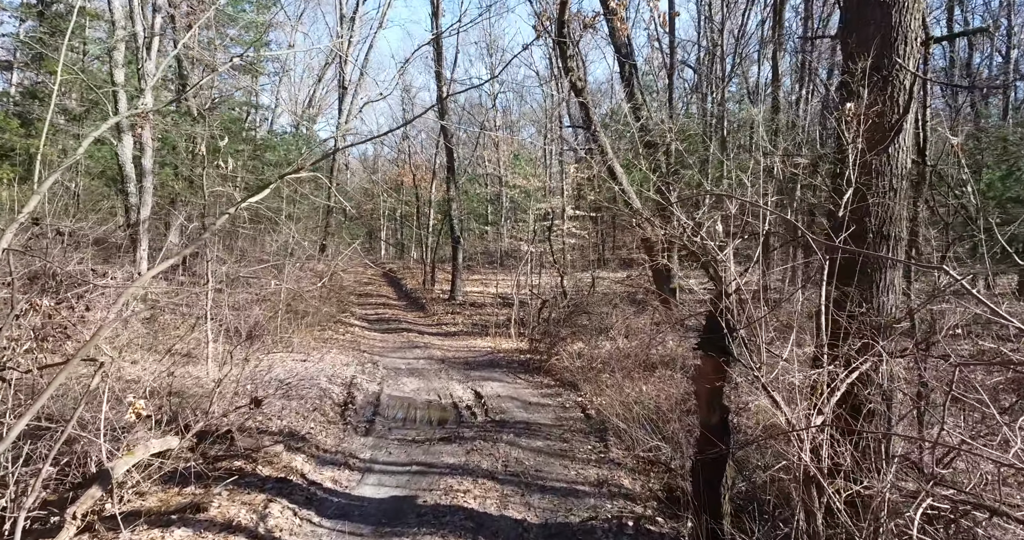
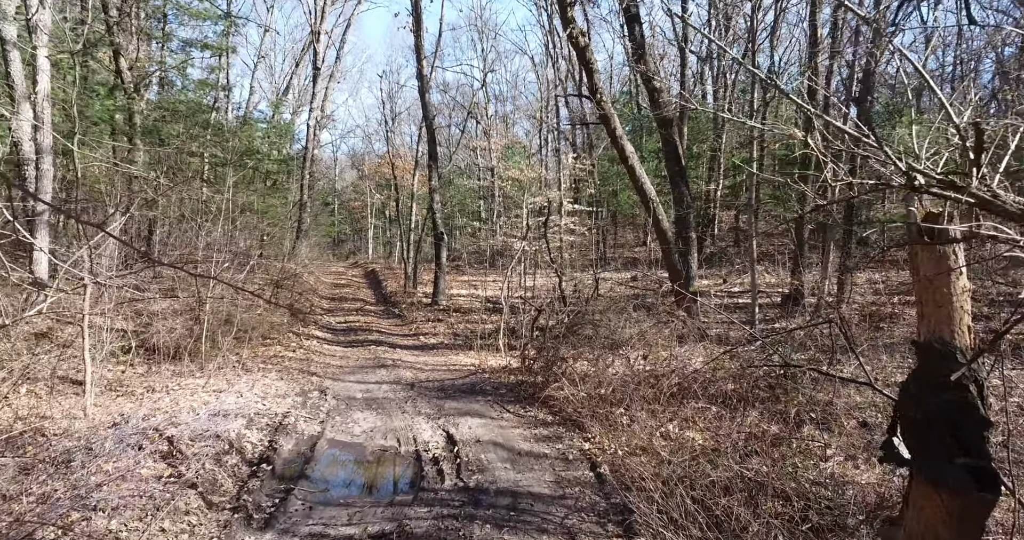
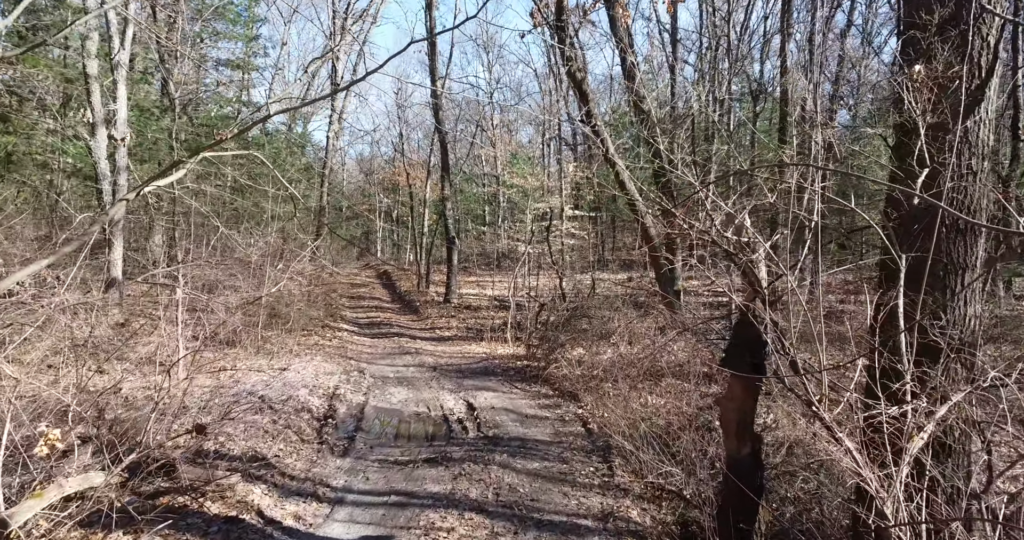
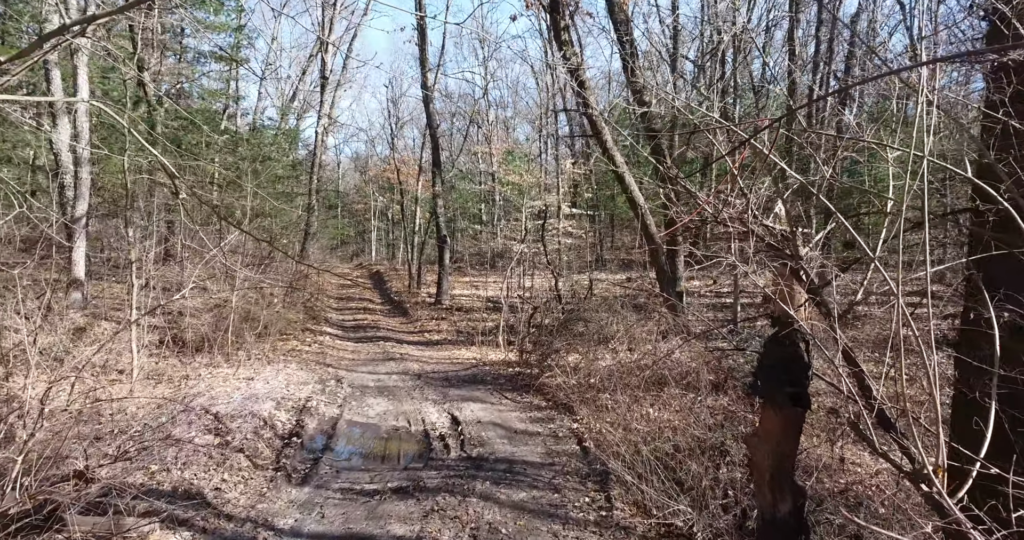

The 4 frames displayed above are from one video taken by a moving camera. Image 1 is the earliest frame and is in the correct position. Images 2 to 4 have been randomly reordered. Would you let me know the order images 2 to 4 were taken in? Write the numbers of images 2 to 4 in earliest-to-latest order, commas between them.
3, 4, 2
